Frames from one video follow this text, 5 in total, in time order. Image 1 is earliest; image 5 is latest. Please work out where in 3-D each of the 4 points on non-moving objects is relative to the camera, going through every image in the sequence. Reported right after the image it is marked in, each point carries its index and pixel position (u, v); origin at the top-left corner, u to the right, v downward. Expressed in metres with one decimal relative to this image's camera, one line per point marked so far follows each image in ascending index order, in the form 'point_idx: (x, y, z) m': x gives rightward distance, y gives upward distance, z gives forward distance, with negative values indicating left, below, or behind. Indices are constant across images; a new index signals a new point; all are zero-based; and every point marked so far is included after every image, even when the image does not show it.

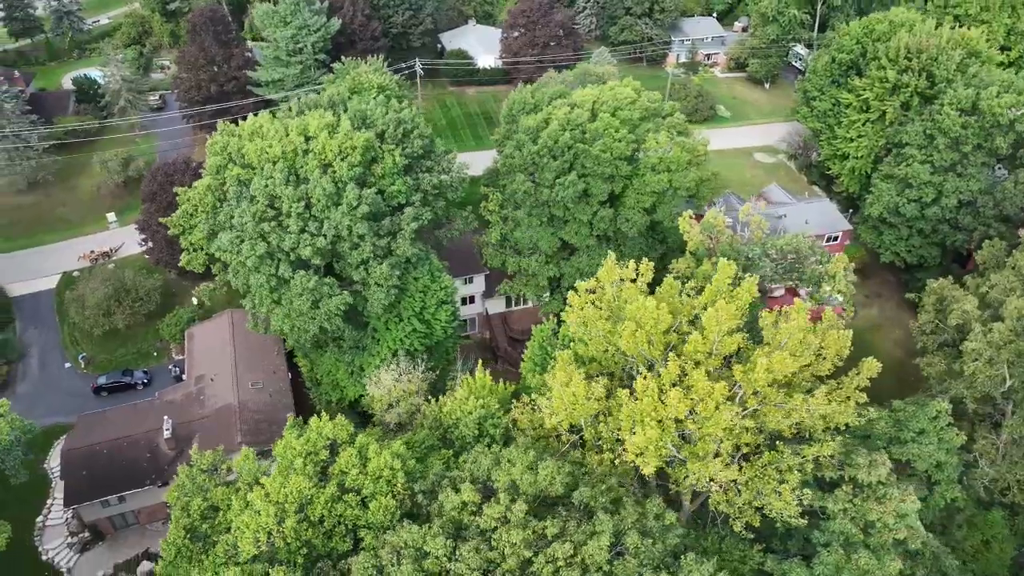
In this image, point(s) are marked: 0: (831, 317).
0: (+8.9, -0.8, +19.4) m
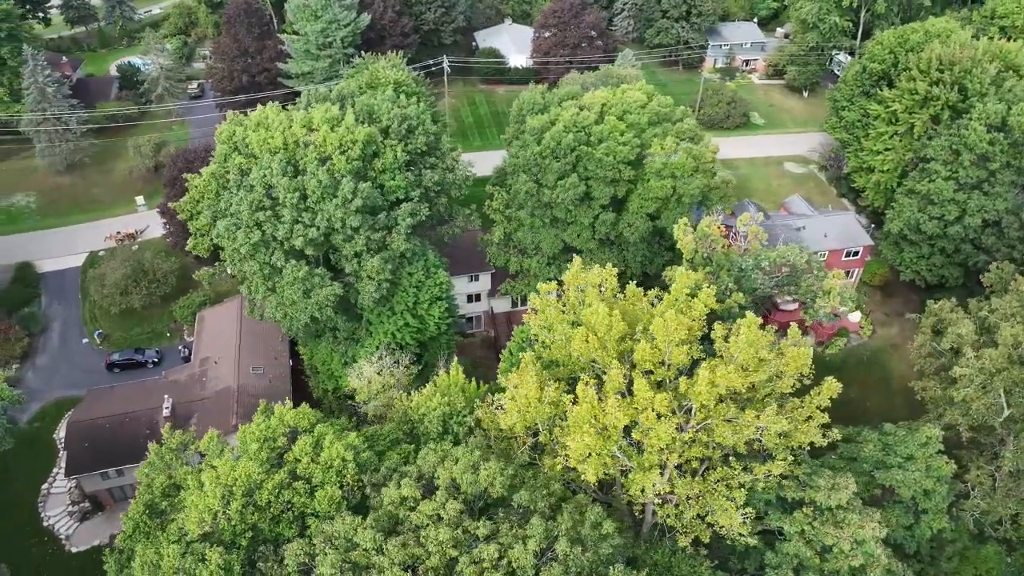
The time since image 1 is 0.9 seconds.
0: (+7.7, -1.2, +18.8) m
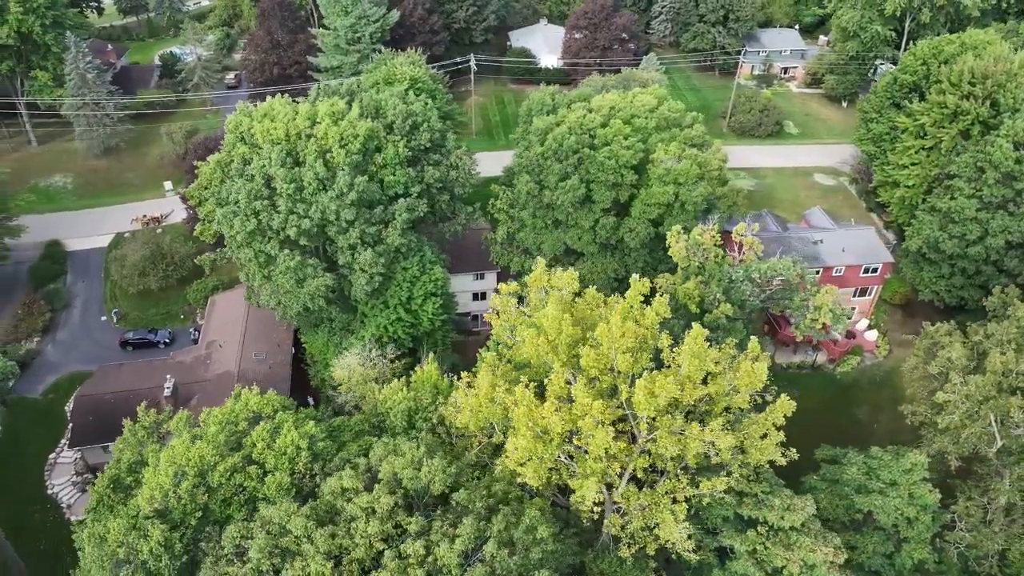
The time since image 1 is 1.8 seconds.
0: (+6.4, -1.6, +18.3) m
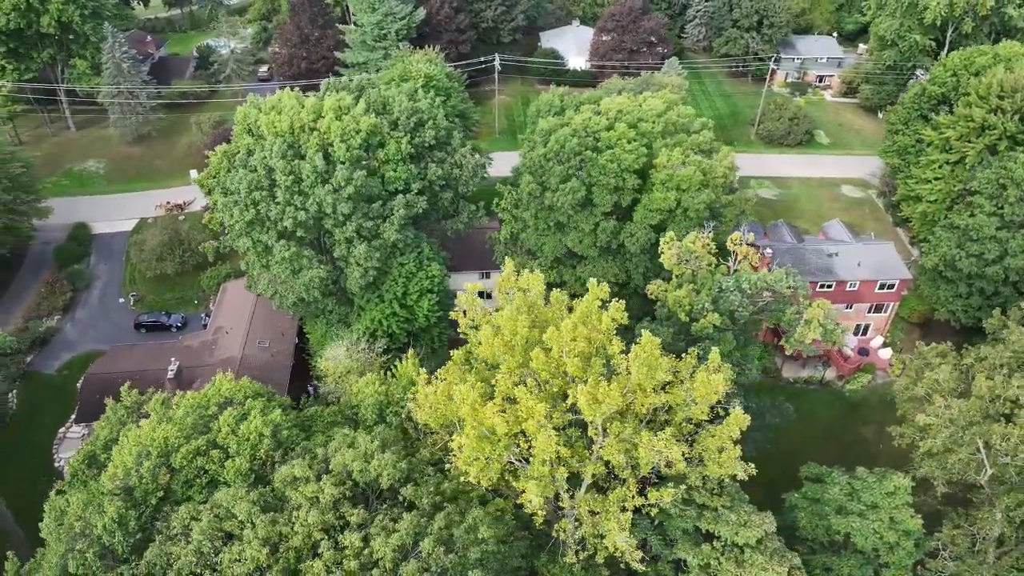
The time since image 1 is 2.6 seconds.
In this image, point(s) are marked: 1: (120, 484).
0: (+5.3, -1.8, +18.0) m
1: (-10.4, -5.2, +18.5) m
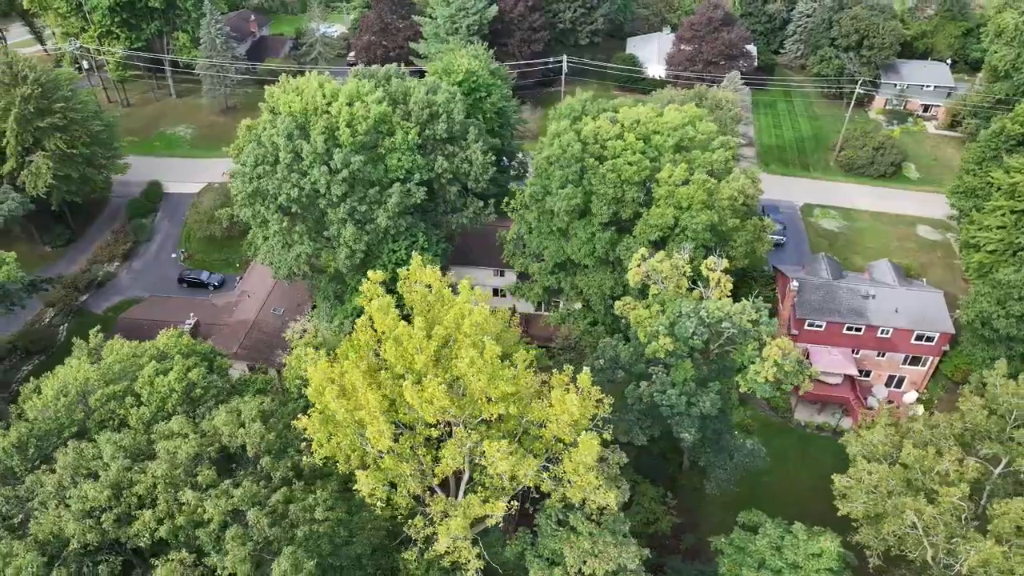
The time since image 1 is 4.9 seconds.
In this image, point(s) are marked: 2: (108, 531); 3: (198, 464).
0: (+1.9, -2.3, +17.4) m
1: (-13.9, -3.7, +20.4) m
2: (-9.4, -5.6, +16.1) m
3: (-8.0, -4.5, +17.6) m
